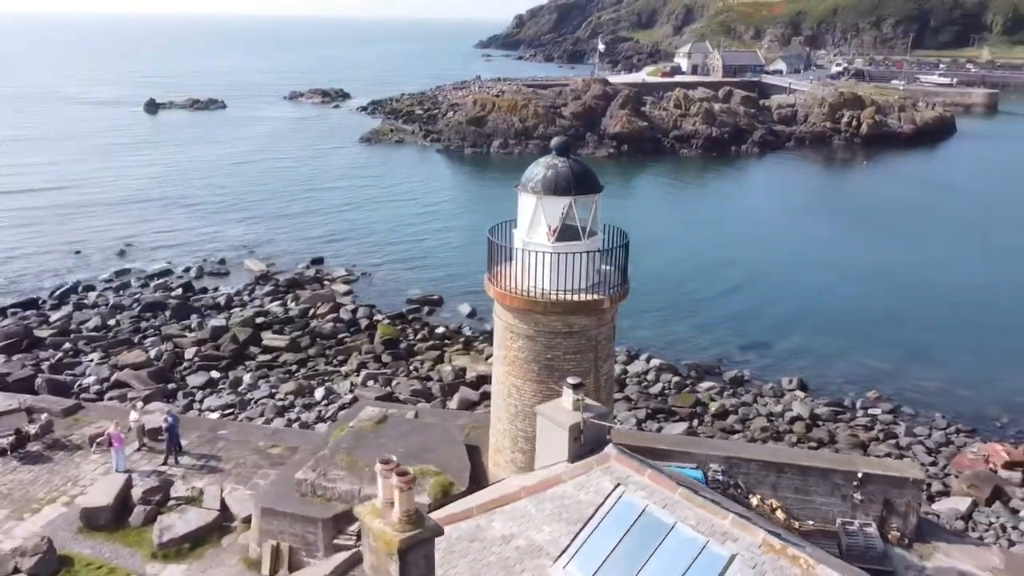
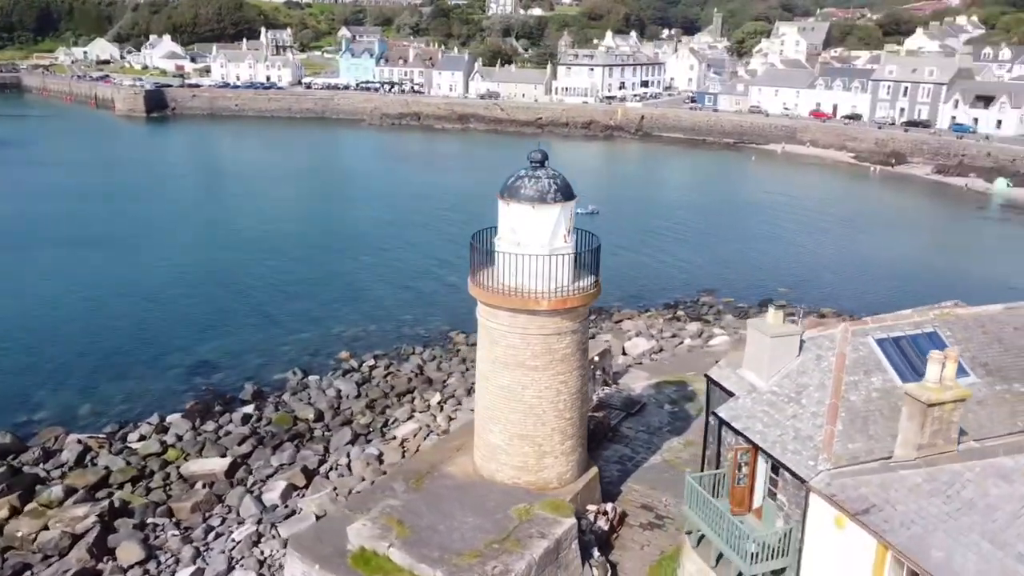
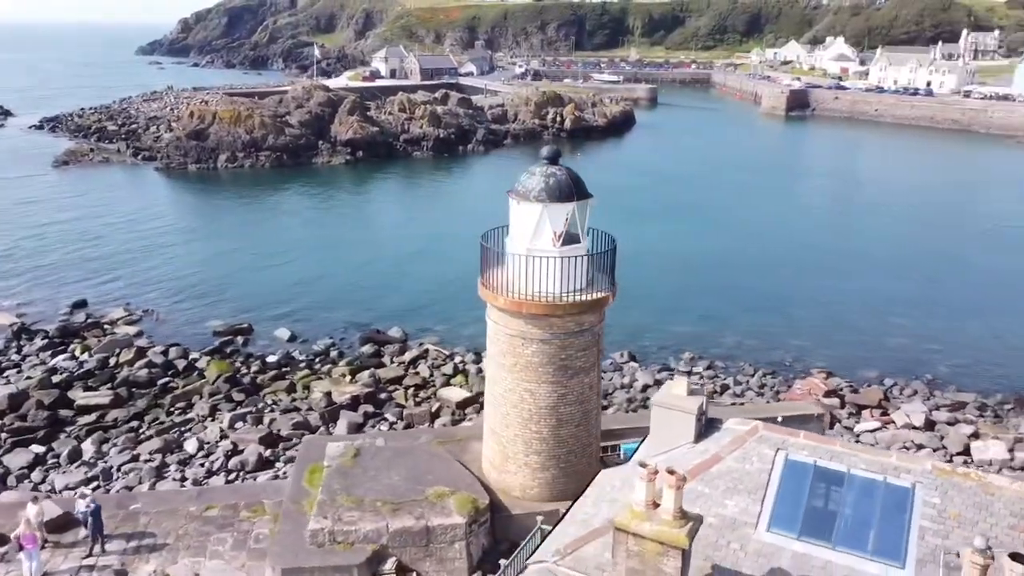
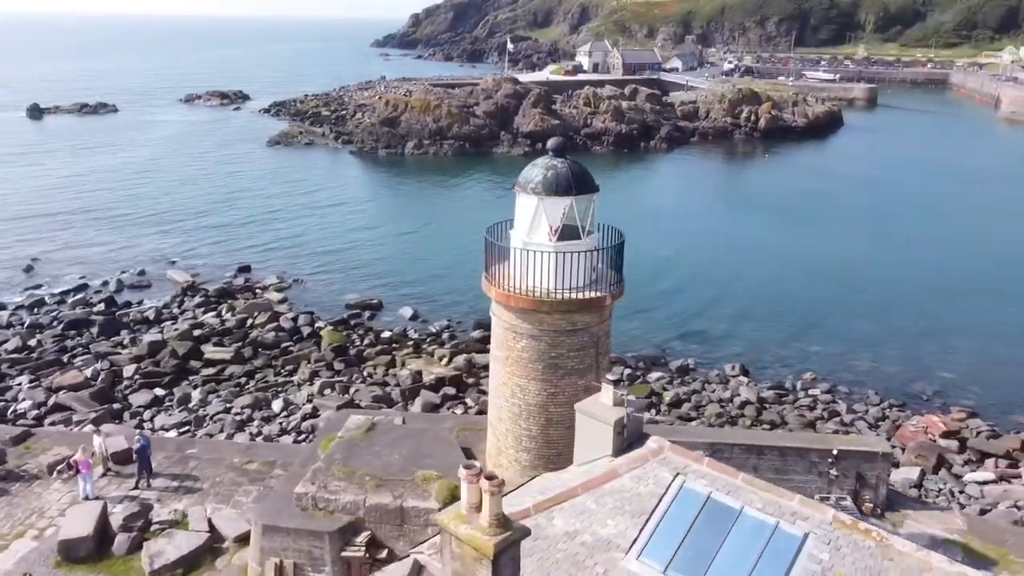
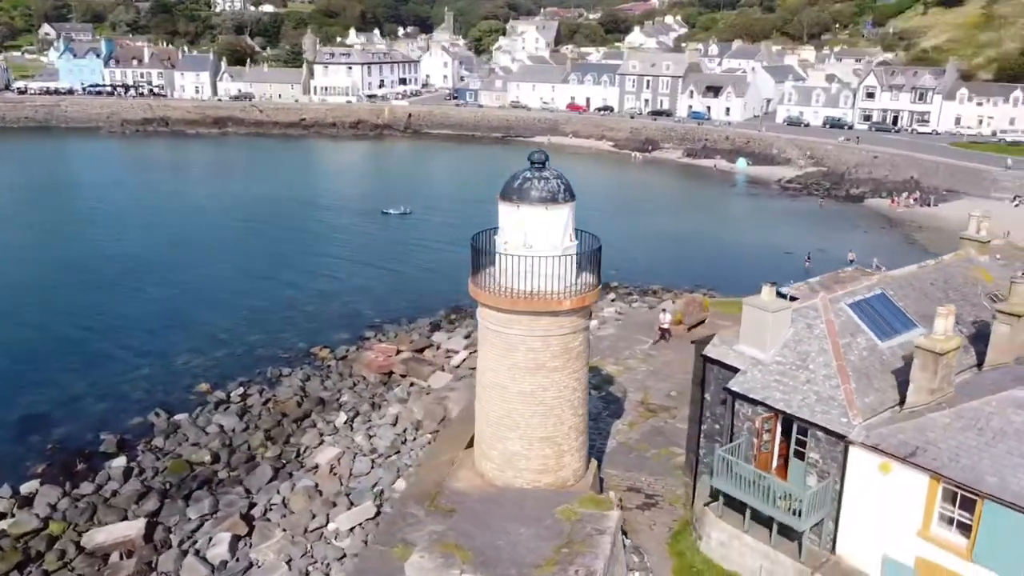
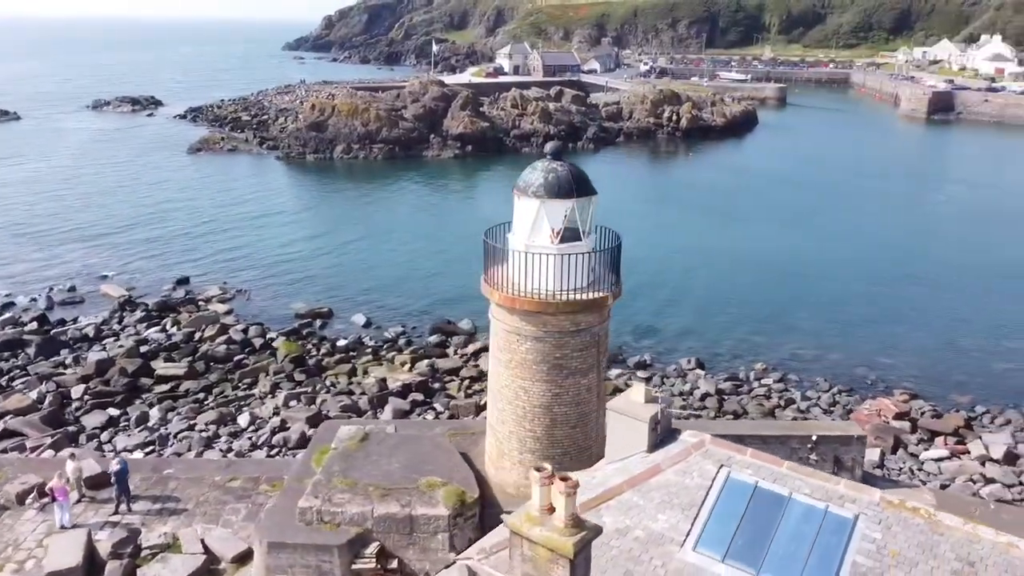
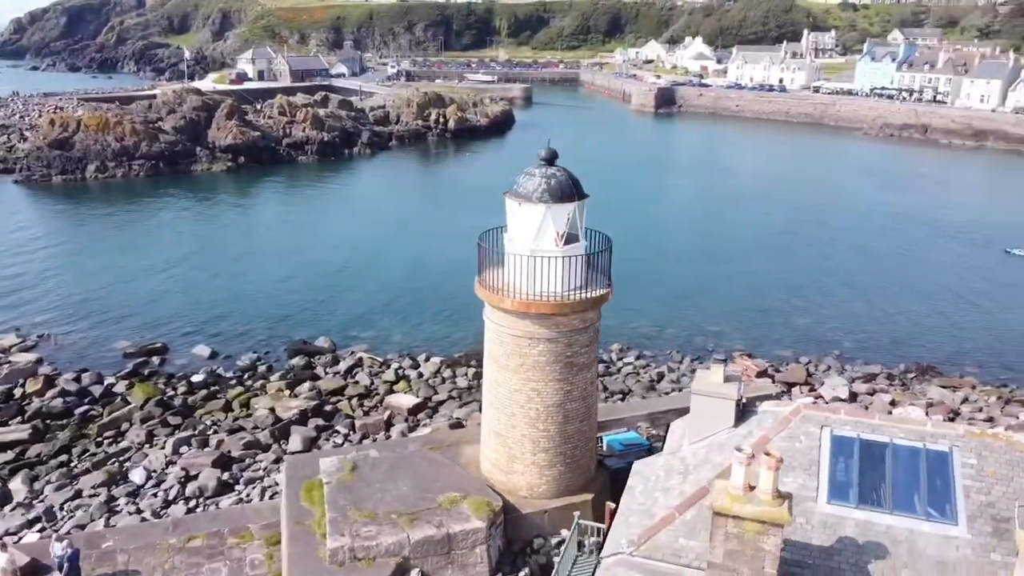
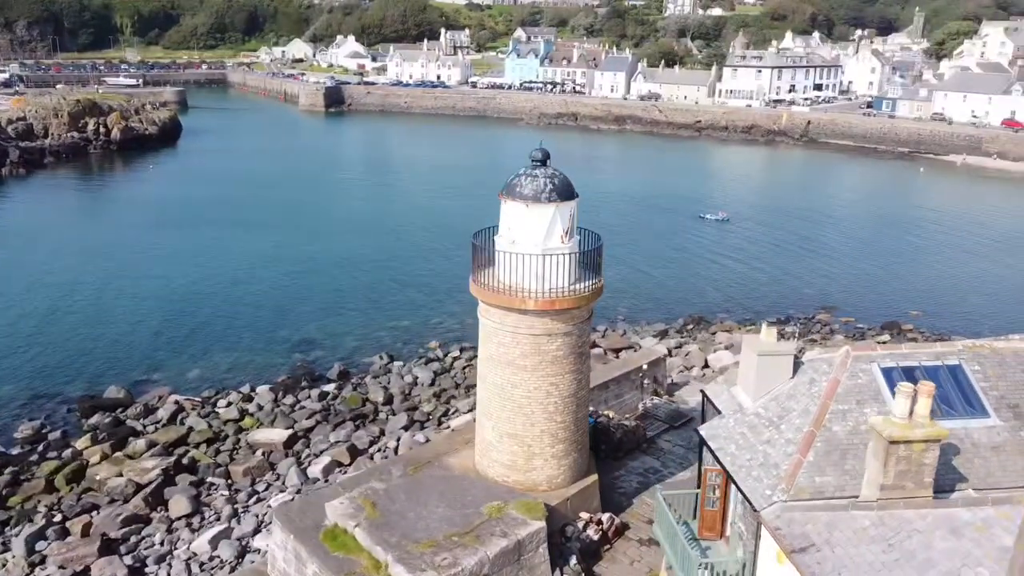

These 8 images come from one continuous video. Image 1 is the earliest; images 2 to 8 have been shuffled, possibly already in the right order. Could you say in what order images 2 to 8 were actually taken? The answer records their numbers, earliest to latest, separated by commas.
4, 6, 3, 7, 8, 2, 5
